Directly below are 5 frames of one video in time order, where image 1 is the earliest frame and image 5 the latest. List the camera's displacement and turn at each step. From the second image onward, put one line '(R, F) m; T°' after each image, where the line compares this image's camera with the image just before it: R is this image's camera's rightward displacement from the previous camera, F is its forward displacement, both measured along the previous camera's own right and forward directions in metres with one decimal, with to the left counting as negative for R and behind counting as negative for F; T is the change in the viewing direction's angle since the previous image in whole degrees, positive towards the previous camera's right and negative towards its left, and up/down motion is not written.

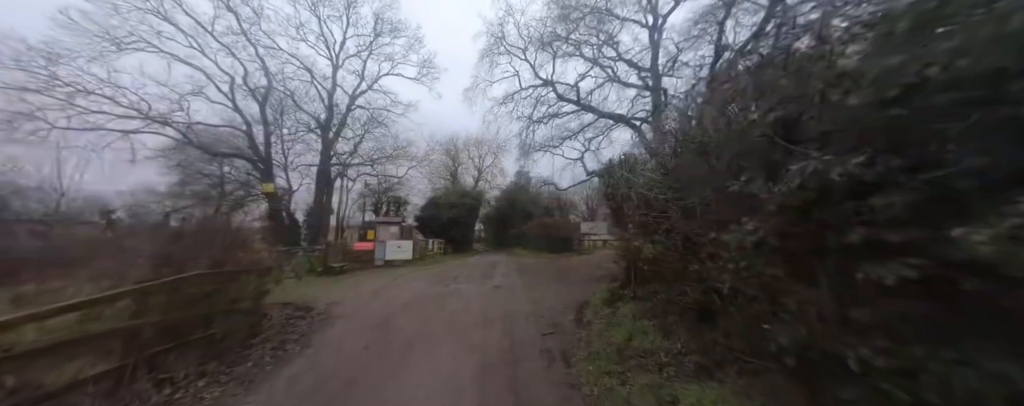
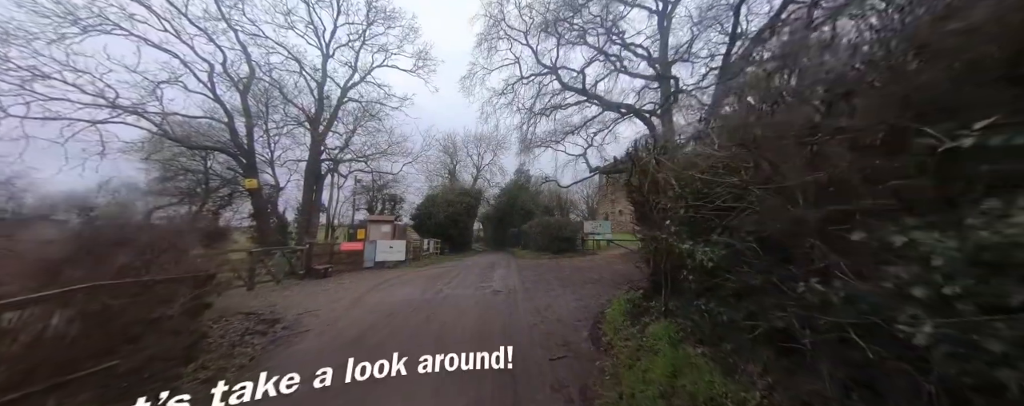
(0.0, +1.1) m; 0°
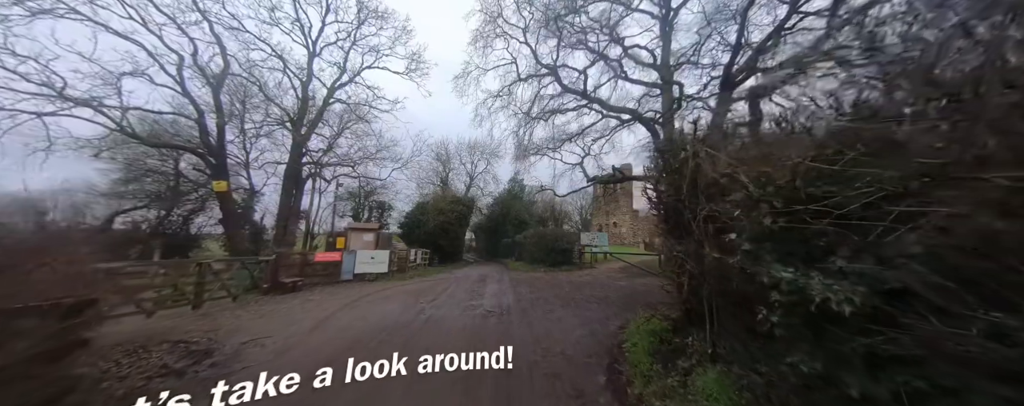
(-0.1, +1.1) m; +1°
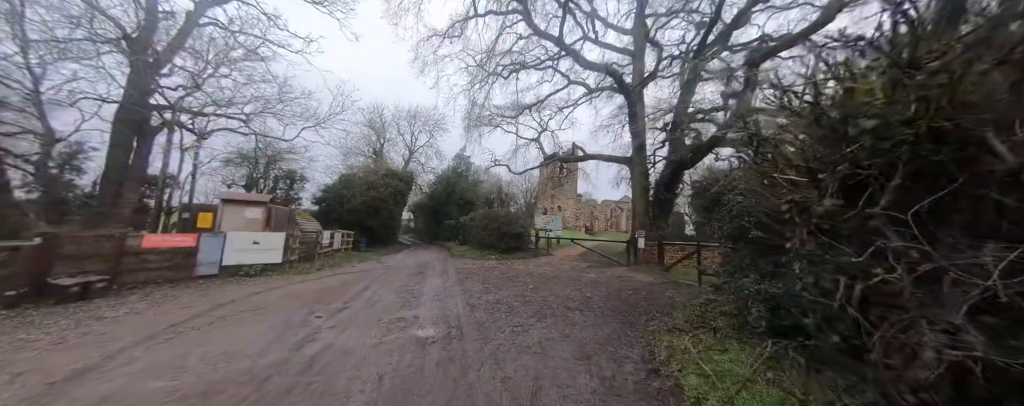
(-0.2, +2.7) m; +12°
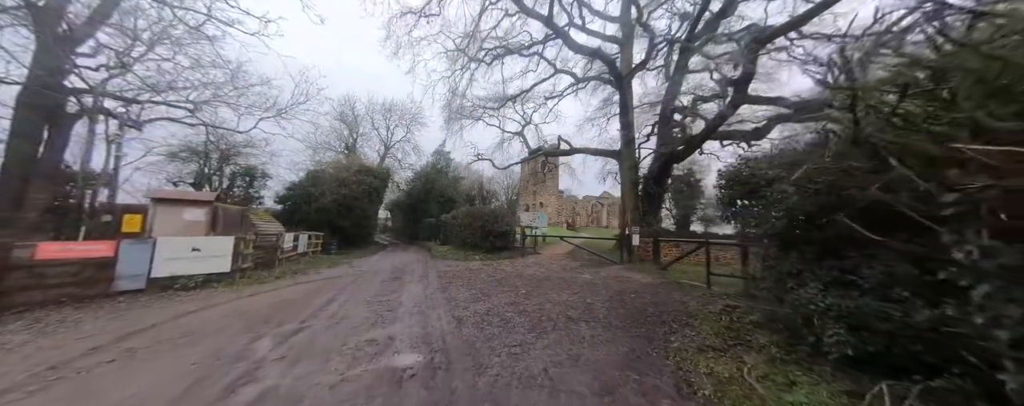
(-0.2, +0.9) m; +4°
